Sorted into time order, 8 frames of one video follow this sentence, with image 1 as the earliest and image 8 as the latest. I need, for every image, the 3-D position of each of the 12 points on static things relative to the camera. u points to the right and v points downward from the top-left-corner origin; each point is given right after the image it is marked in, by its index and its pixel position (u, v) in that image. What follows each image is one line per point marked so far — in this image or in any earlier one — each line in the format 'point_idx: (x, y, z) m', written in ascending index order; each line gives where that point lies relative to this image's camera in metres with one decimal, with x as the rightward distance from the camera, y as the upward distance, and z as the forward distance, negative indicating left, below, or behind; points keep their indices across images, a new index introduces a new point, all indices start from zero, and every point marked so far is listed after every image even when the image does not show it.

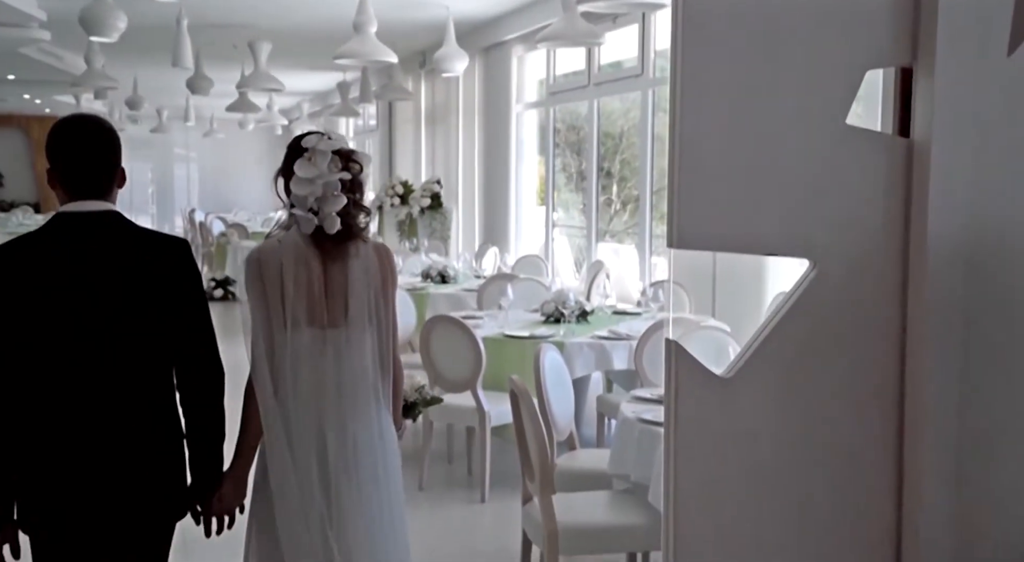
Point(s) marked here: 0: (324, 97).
0: (-3.6, +3.5, +18.8) m
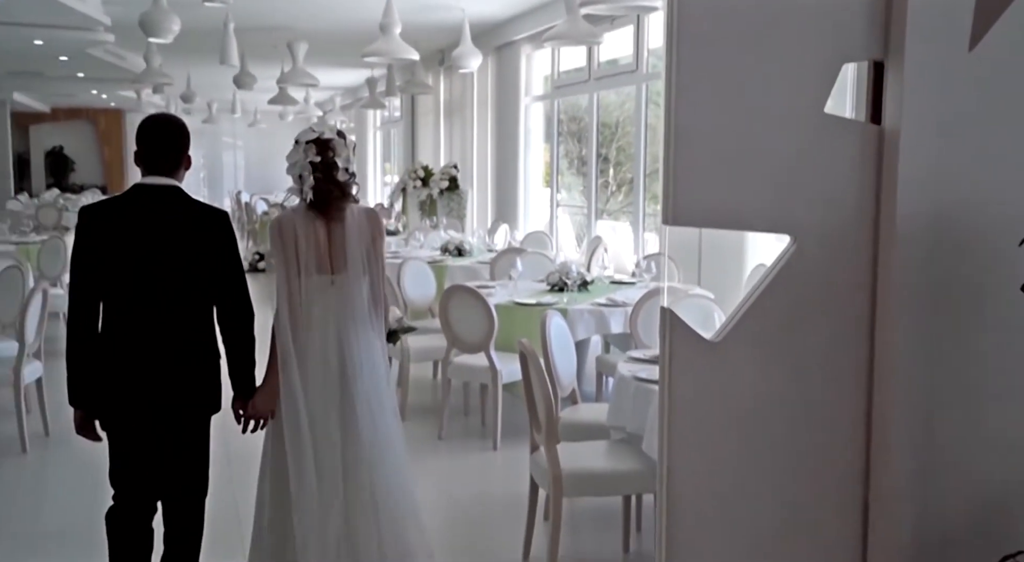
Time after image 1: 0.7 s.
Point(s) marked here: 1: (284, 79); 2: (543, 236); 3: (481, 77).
0: (-3.3, +4.0, +19.4) m
1: (-1.9, +1.7, +7.3) m
2: (+0.3, +0.4, +8.5) m
3: (-0.4, +2.6, +11.1) m
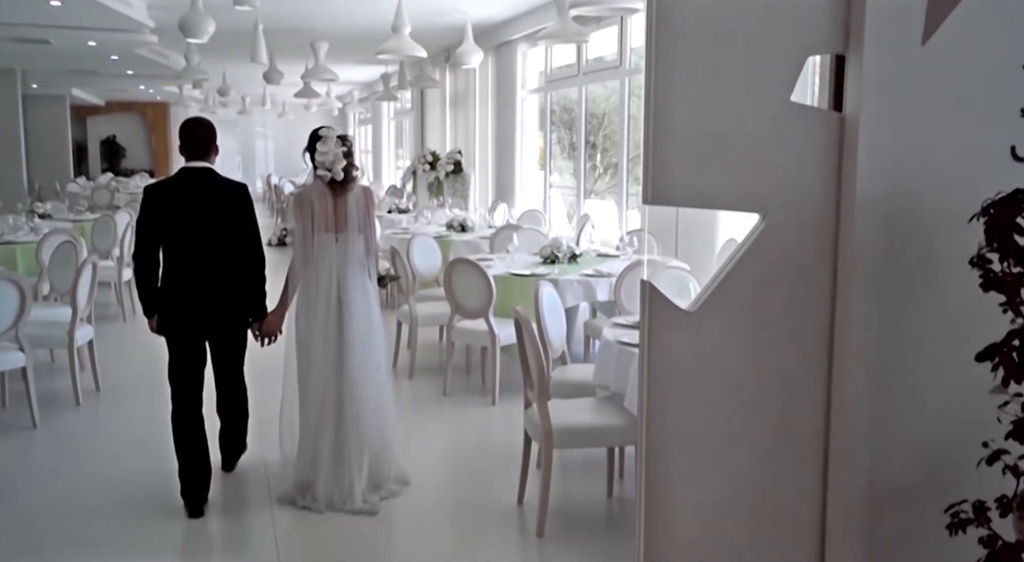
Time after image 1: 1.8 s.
0: (-3.2, +4.4, +20.0) m
1: (-1.9, +1.9, +8.0) m
2: (+0.3, +0.7, +9.2) m
3: (-0.3, +2.9, +11.7) m
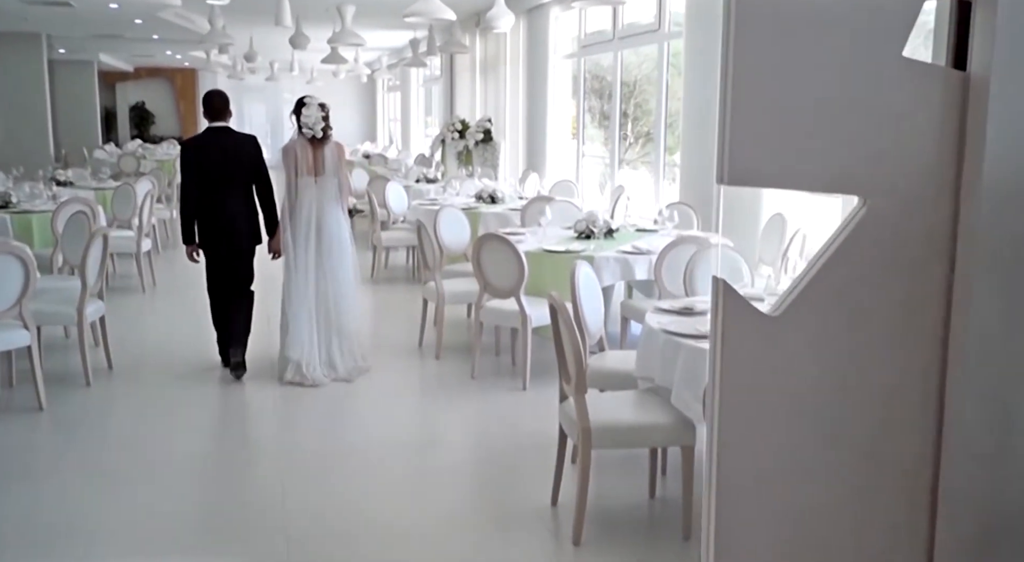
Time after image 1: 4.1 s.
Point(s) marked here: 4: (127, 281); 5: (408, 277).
0: (-2.5, +5.1, +19.8) m
1: (-1.6, +2.2, +7.8) m
2: (+0.6, +1.0, +9.0) m
3: (+0.1, +3.2, +11.5) m
4: (-3.3, 0.0, +7.6) m
5: (-0.9, 0.0, +7.9) m
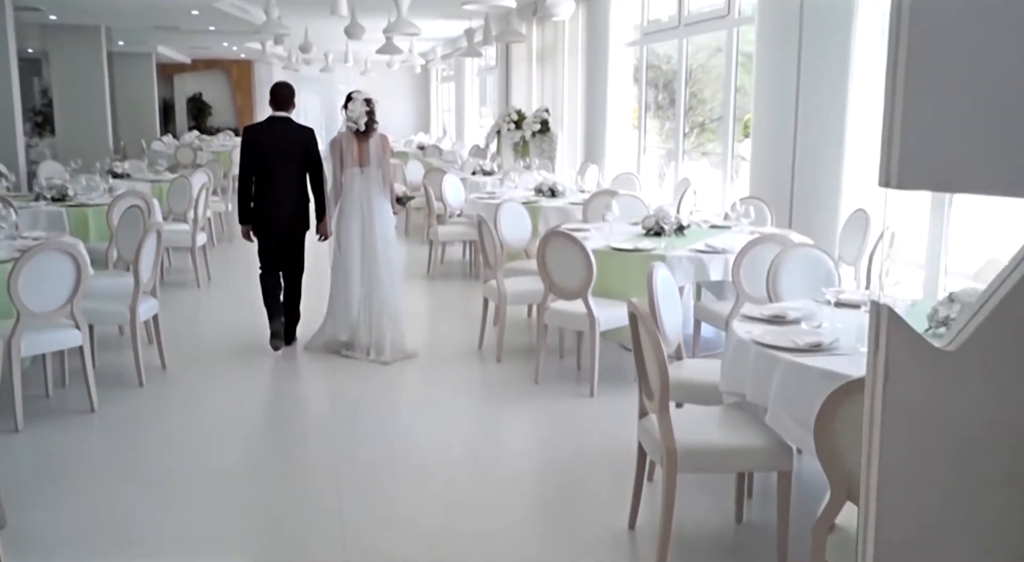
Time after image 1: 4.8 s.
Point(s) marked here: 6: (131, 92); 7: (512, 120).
0: (-1.3, +5.3, +19.7) m
1: (-1.1, +2.2, +7.7) m
2: (+1.2, +1.0, +8.8) m
3: (+0.8, +3.3, +11.3) m
4: (-2.9, 0.0, +7.6) m
5: (-0.4, +0.1, +7.8) m
6: (-8.6, +4.3, +19.9) m
7: (0.0, +1.7, +9.3) m
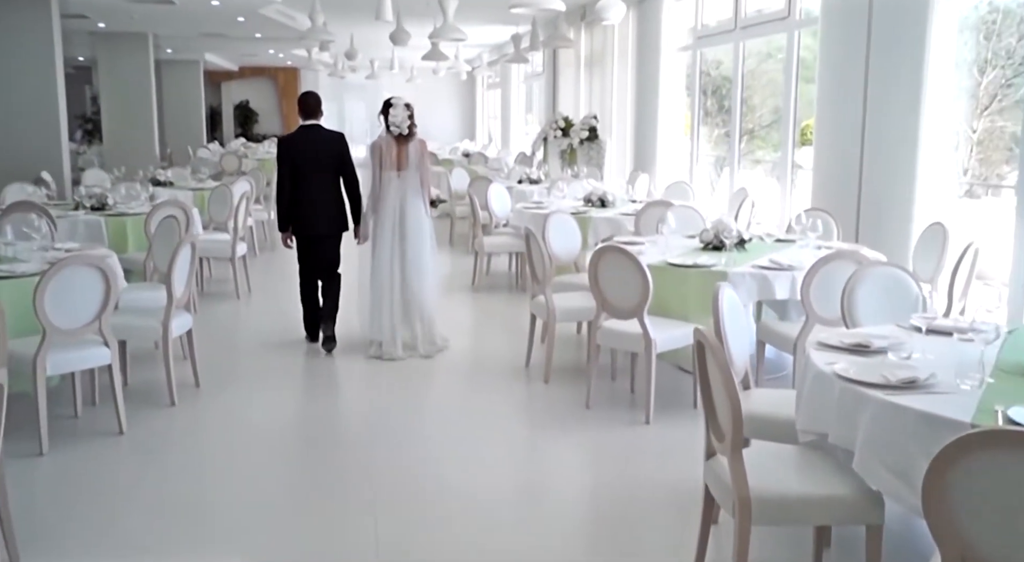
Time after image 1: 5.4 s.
0: (-0.3, +5.2, +19.6) m
1: (-0.7, +2.1, +7.6) m
2: (+1.6, +0.9, +8.6) m
3: (+1.4, +3.2, +11.1) m
4: (-2.5, 0.0, +7.6) m
5: (0.0, 0.0, +7.7) m
6: (-7.6, +4.2, +20.2) m
7: (+0.5, +1.6, +9.2) m
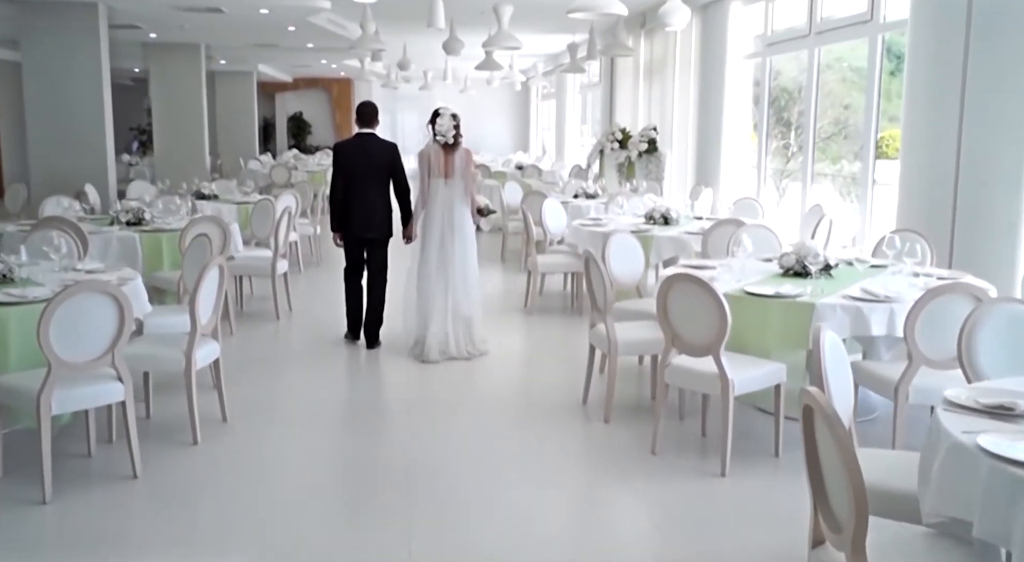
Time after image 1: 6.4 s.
0: (+0.9, +4.9, +19.4) m
1: (-0.2, +2.0, +7.5) m
2: (+2.1, +0.8, +8.3) m
3: (+2.1, +3.0, +10.8) m
4: (-2.0, -0.1, +7.5) m
5: (+0.4, -0.2, +7.5) m
6: (-6.3, +4.0, +20.4) m
7: (+1.0, +1.4, +9.0) m
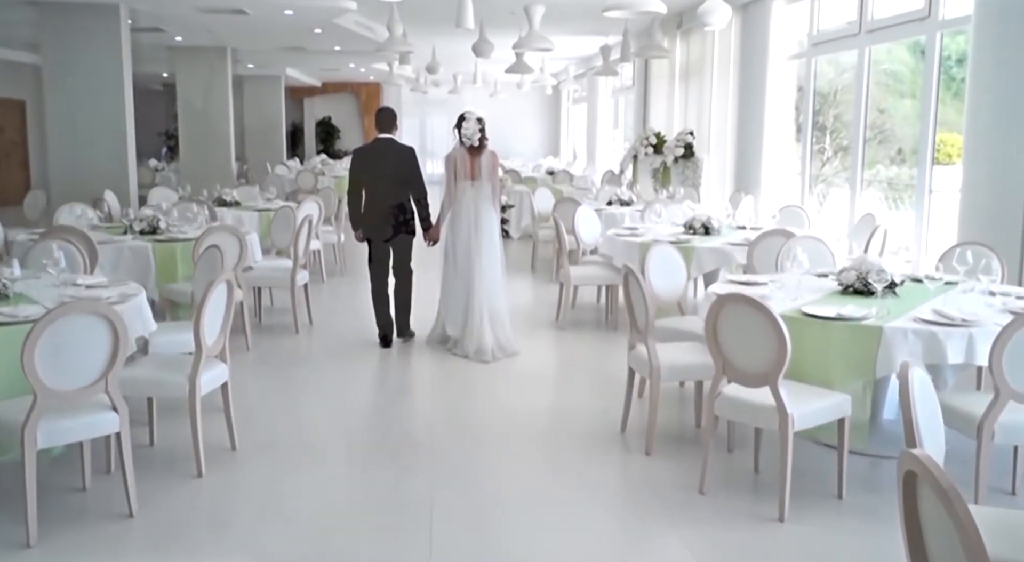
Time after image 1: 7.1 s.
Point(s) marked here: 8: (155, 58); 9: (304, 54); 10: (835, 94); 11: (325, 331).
0: (+1.6, +4.7, +19.3) m
1: (+0.1, +1.9, +7.3) m
2: (+2.4, +0.7, +8.0) m
3: (+2.4, +2.9, +10.6) m
4: (-1.8, -0.2, +7.4) m
5: (+0.7, -0.2, +7.3) m
6: (-5.6, +3.9, +20.5) m
7: (+1.3, +1.4, +8.7) m
8: (-6.7, +4.2, +16.8) m
9: (-3.7, +4.1, +15.9) m
10: (+3.1, +1.8, +8.8) m
11: (-1.4, -0.3, +6.9) m
